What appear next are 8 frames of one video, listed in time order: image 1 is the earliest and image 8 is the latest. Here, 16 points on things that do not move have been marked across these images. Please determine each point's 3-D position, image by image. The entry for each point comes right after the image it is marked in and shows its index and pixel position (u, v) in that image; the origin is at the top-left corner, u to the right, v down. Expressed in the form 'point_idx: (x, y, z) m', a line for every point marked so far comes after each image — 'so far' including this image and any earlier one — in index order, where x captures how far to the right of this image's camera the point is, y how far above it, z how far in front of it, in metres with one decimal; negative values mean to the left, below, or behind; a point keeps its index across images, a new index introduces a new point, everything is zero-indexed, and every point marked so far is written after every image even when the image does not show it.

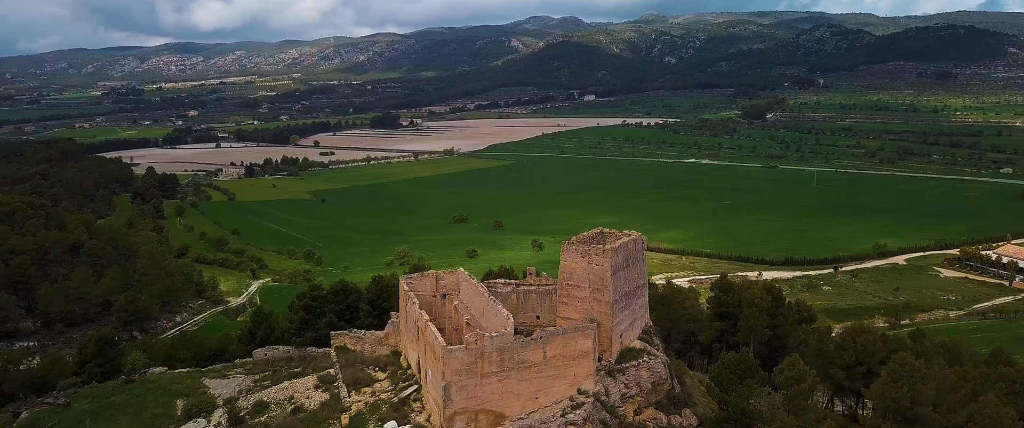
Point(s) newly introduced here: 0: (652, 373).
0: (+2.3, -2.7, +13.6) m
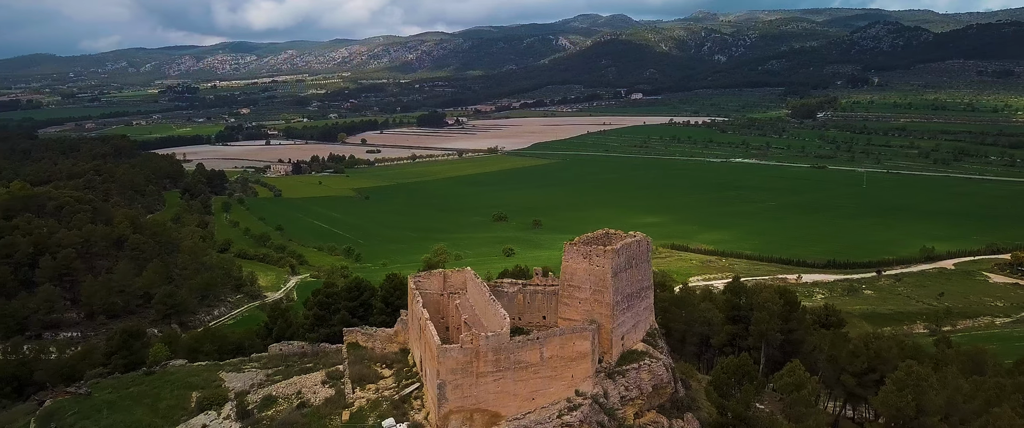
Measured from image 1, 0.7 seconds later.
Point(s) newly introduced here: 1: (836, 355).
0: (+2.3, -2.7, +13.5) m
1: (+6.1, -2.7, +15.7) m
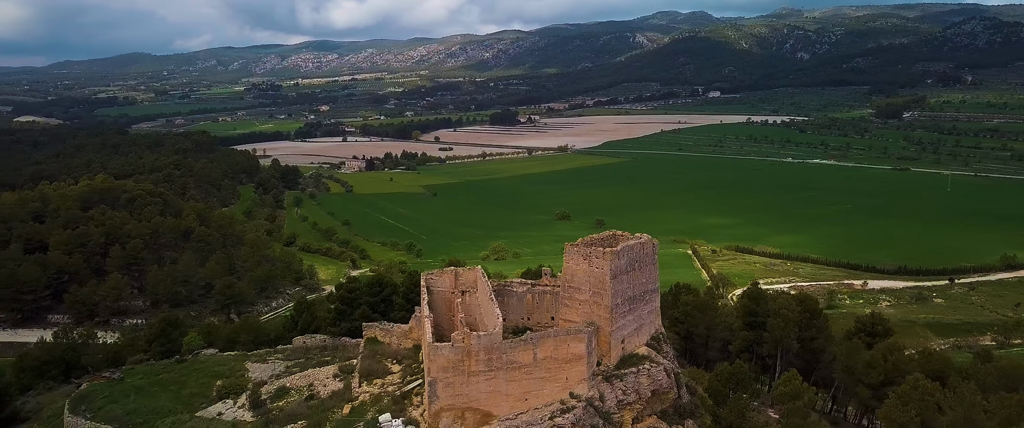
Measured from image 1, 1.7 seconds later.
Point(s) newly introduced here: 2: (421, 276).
0: (+2.3, -2.7, +13.3) m
1: (+6.2, -2.8, +15.1) m
2: (-1.8, -1.2, +16.0) m
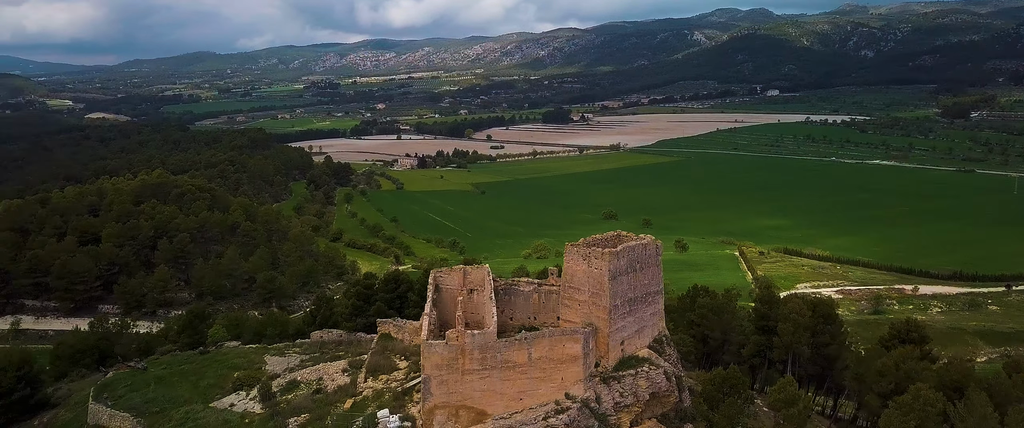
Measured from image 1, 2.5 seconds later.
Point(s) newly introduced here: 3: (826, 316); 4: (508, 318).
0: (+2.2, -2.7, +13.1) m
1: (+6.3, -2.8, +14.7) m
2: (-1.6, -1.2, +16.1) m
3: (+6.0, -2.0, +16.1) m
4: (-0.1, -2.0, +15.6) m
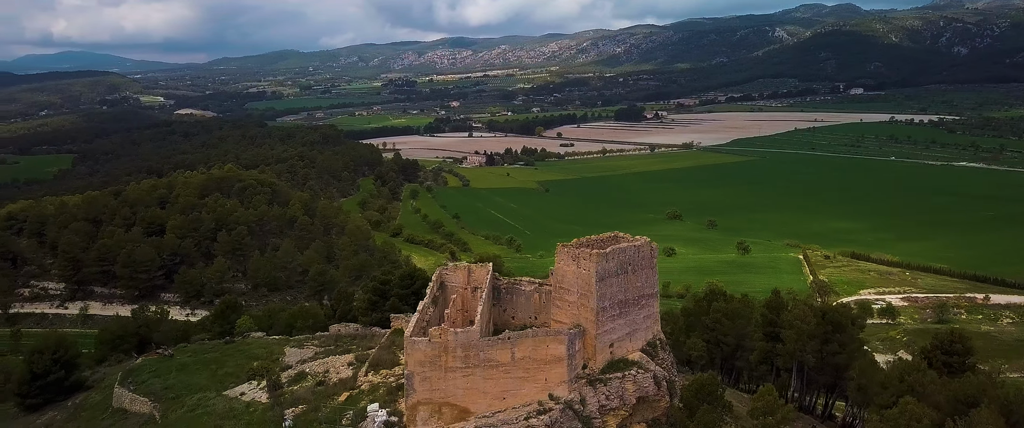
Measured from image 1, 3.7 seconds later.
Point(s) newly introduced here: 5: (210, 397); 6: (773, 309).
0: (+2.0, -2.7, +12.9) m
1: (+6.2, -2.9, +14.1) m
2: (-1.5, -1.1, +16.3) m
3: (+6.1, -2.1, +15.6) m
4: (0.0, -2.0, +15.6) m
5: (-5.9, -3.6, +16.0) m
6: (+5.2, -2.0, +17.0) m
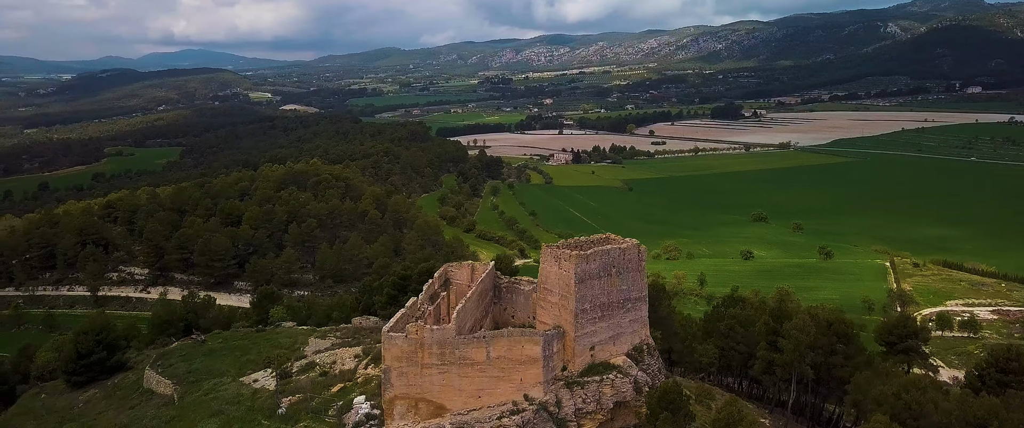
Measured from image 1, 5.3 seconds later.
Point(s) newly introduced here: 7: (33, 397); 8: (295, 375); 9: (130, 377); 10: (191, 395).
0: (+1.7, -2.8, +12.7) m
1: (+5.9, -3.0, +13.4) m
2: (-1.4, -1.1, +16.4) m
3: (+6.0, -2.2, +14.9) m
4: (0.0, -2.0, +15.6) m
5: (-5.9, -3.4, +16.7) m
6: (+5.3, -2.1, +16.4) m
7: (-11.5, -4.4, +19.7) m
8: (-4.4, -3.2, +16.3) m
9: (-9.0, -3.8, +19.1) m
10: (-6.4, -3.6, +16.4) m
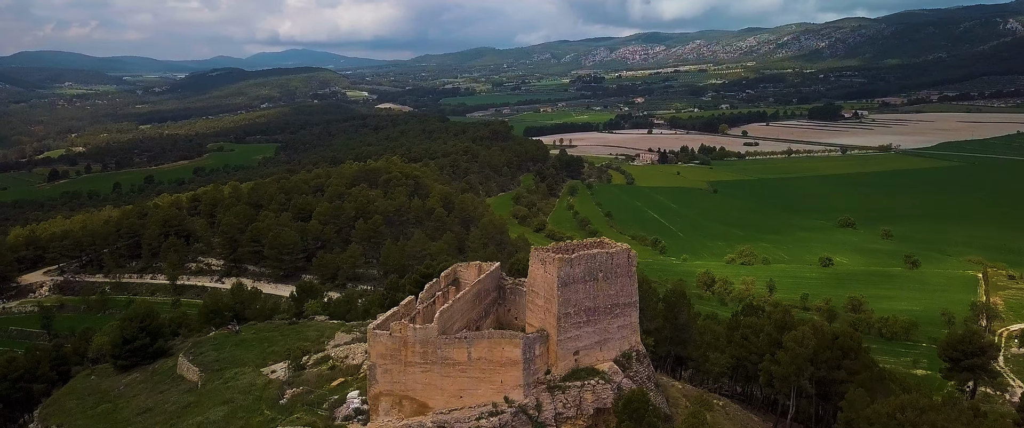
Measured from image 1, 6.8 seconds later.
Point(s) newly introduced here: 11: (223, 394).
0: (+1.4, -2.8, +12.6) m
1: (+5.7, -3.2, +12.7) m
2: (-1.2, -1.1, +16.6) m
3: (+6.0, -2.3, +14.2) m
4: (0.0, -2.0, +15.6) m
5: (-5.7, -3.4, +17.4) m
6: (+5.4, -2.2, +15.8) m
7: (-11.0, -4.2, +21.0) m
8: (-4.2, -3.2, +16.8) m
9: (-8.5, -3.7, +20.1) m
10: (-6.3, -3.5, +17.1) m
11: (-5.7, -3.5, +16.1) m
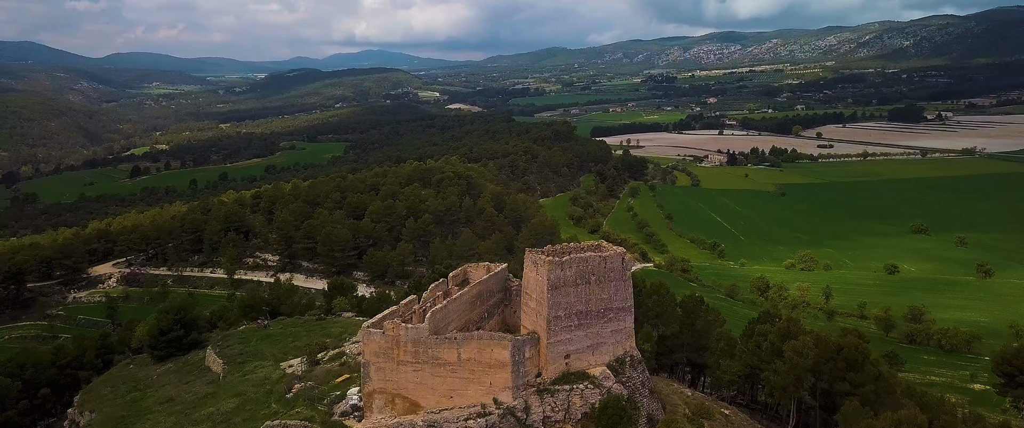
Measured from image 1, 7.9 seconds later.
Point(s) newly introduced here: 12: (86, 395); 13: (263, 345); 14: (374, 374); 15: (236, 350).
0: (+1.2, -2.9, +12.4) m
1: (+5.5, -3.3, +12.2) m
2: (-1.0, -1.1, +16.7) m
3: (+5.9, -2.5, +13.6) m
4: (+0.1, -2.0, +15.6) m
5: (-5.4, -3.3, +17.9) m
6: (+5.5, -2.3, +15.3) m
7: (-10.4, -4.1, +21.9) m
8: (-4.0, -3.1, +17.2) m
9: (-8.0, -3.6, +20.8) m
10: (-6.1, -3.5, +17.7) m
11: (-5.5, -3.5, +16.5) m
12: (-10.3, -4.4, +19.8) m
13: (-5.9, -3.1, +19.6) m
14: (-2.2, -2.6, +13.1) m
15: (-6.5, -3.2, +19.4) m
